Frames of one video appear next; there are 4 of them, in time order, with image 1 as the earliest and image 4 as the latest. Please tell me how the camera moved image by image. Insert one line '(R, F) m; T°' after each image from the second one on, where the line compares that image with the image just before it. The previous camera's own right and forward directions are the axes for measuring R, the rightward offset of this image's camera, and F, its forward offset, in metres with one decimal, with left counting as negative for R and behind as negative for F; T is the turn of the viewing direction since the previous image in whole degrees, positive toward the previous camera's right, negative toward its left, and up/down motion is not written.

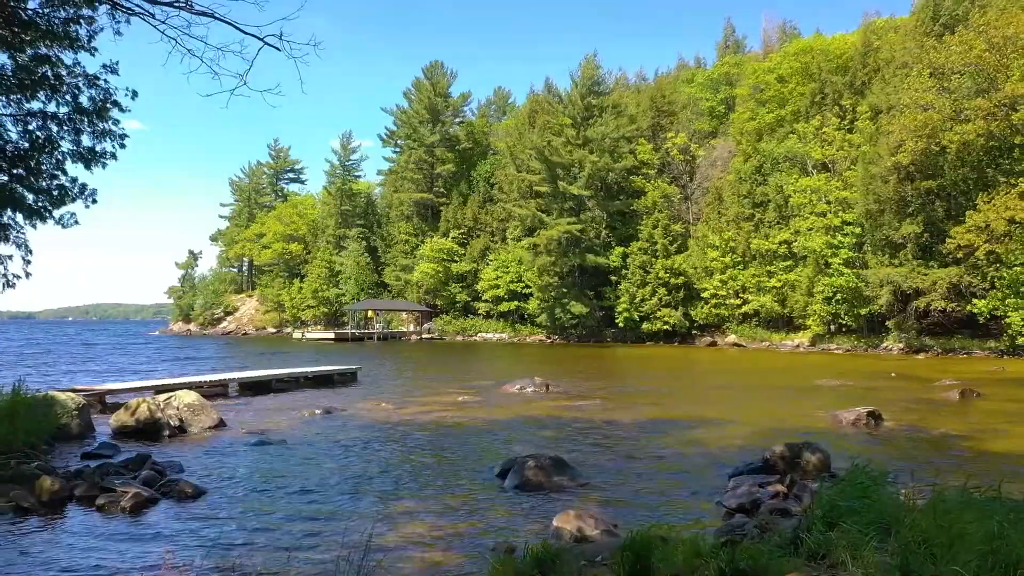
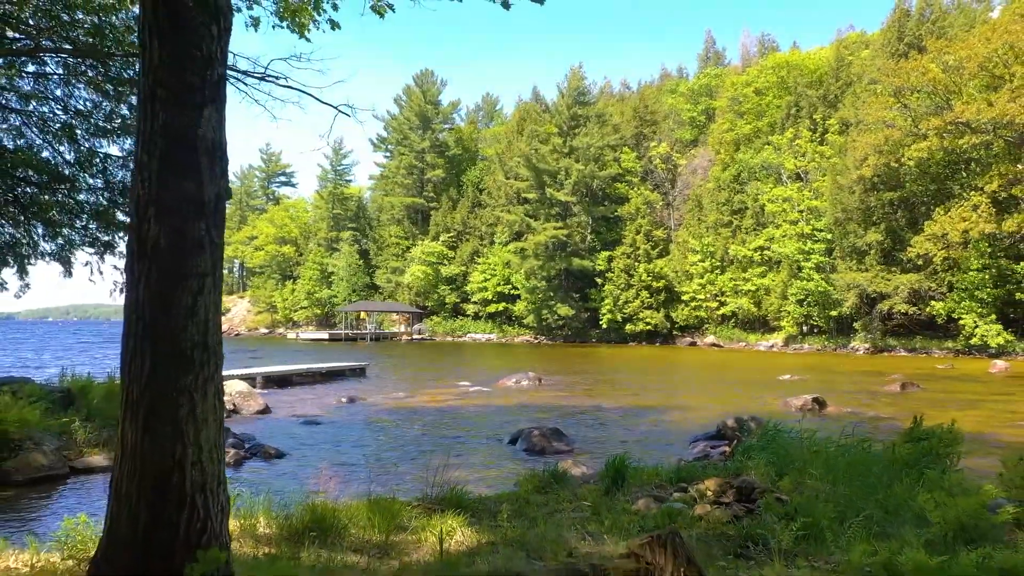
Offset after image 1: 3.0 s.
(-0.4, -2.4) m; +1°
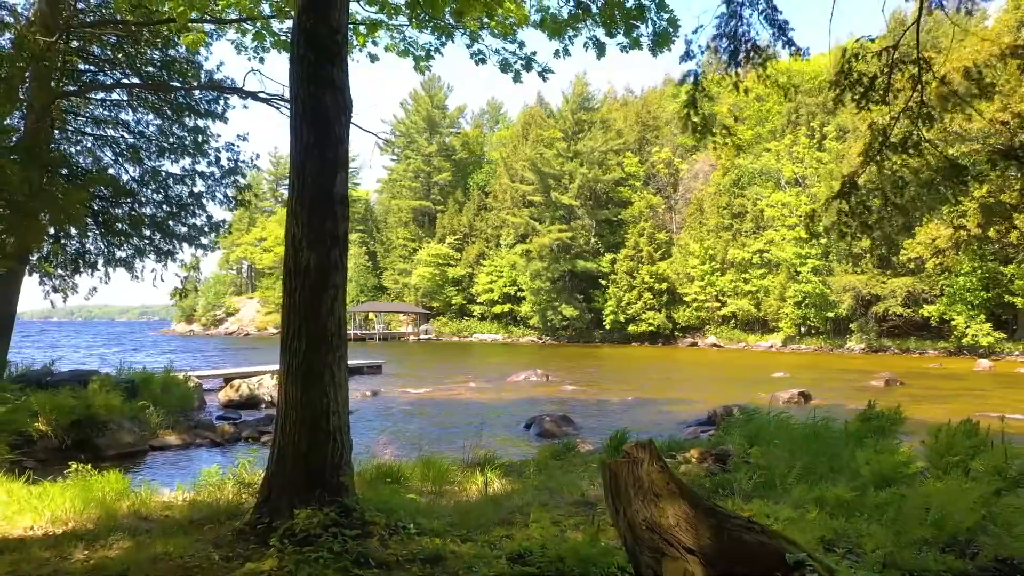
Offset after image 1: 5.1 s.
(-0.2, -1.5) m; 0°
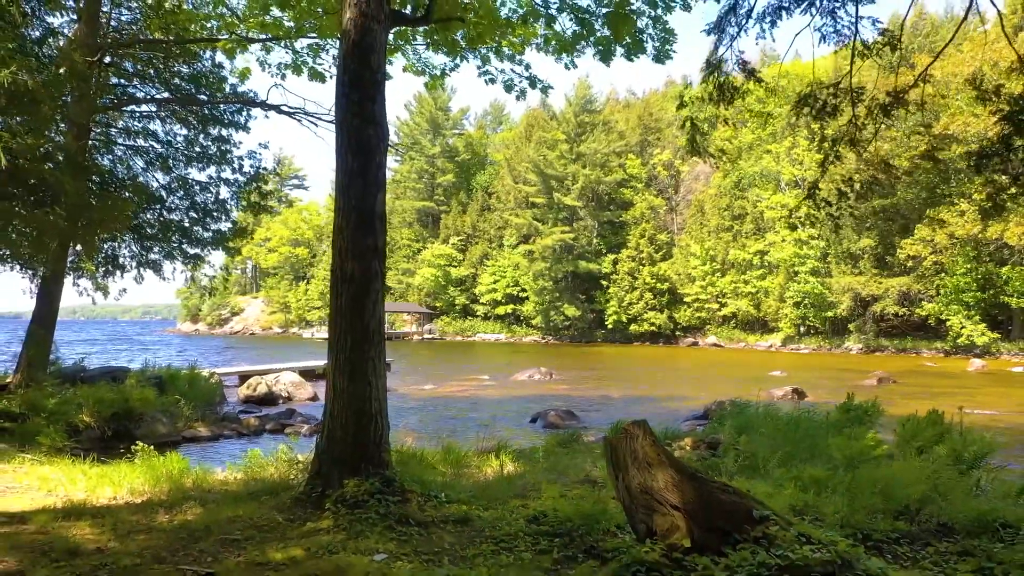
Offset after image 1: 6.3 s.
(-0.1, -0.8) m; 0°
